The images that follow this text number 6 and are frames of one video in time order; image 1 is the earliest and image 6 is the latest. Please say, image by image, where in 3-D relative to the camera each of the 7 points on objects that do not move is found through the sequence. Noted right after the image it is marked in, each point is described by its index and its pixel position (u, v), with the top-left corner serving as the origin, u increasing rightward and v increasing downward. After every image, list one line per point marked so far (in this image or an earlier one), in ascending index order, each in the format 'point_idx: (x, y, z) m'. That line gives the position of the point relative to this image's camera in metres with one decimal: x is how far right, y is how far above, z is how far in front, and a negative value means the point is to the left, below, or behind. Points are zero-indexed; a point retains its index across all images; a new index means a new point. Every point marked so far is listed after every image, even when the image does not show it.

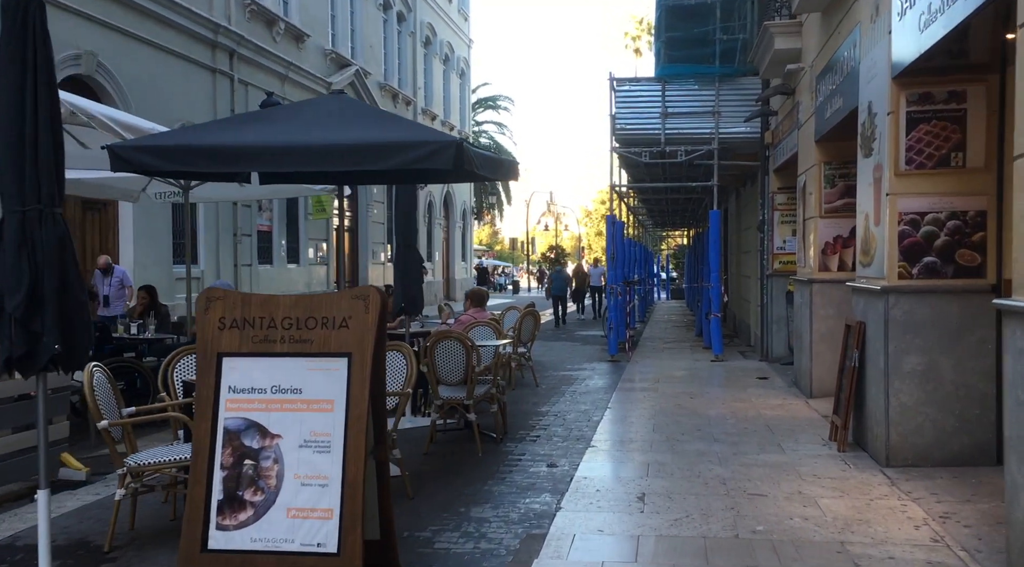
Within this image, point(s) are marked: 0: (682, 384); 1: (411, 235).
0: (+2.1, -1.2, +11.7) m
1: (-0.9, +0.5, +8.9) m
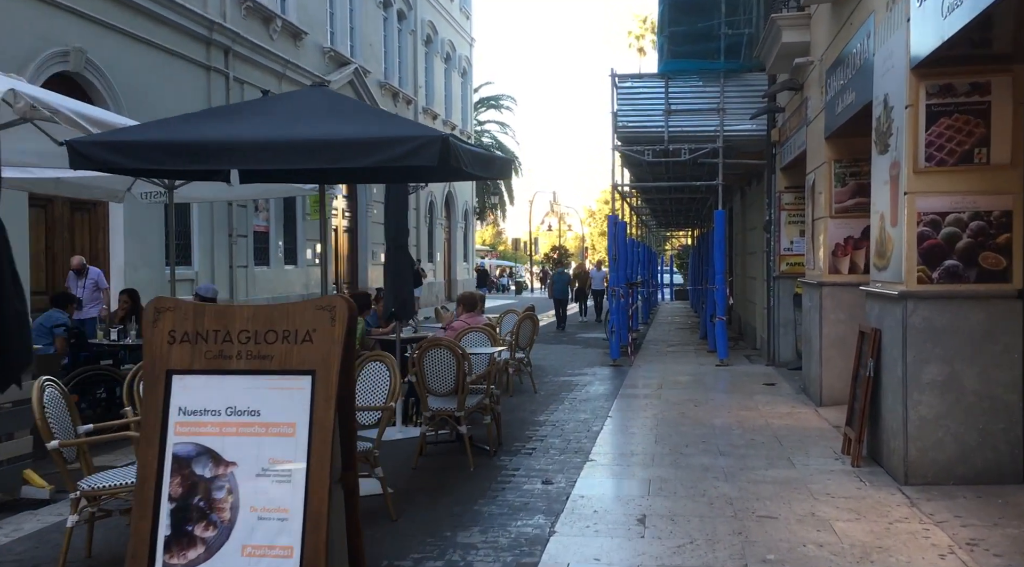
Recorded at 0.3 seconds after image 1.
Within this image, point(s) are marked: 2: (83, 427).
0: (+2.0, -1.2, +11.3) m
1: (-1.0, +0.4, +8.5) m
2: (-2.1, -0.7, +4.8) m
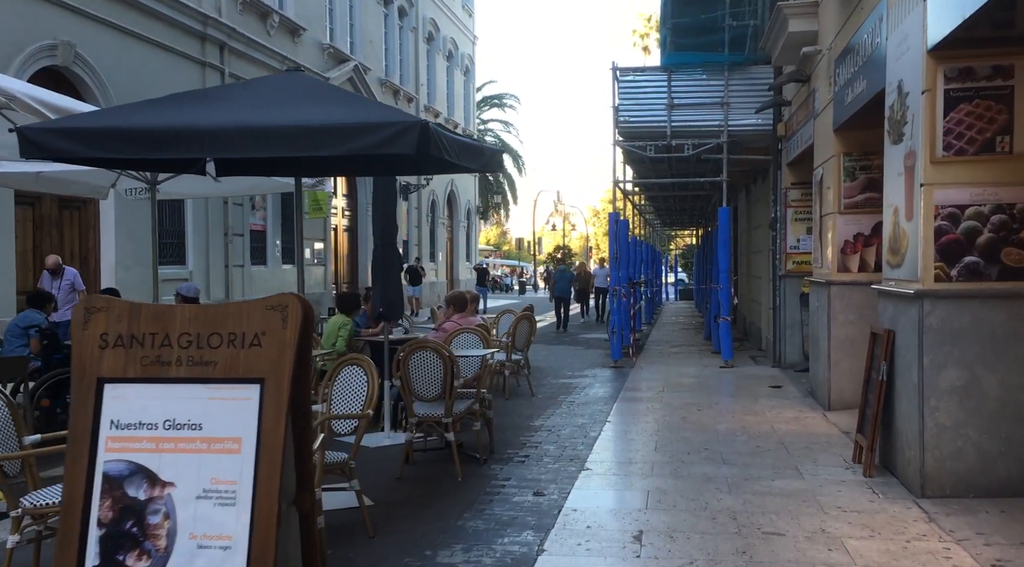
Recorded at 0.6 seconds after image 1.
0: (+2.0, -1.2, +10.9) m
1: (-1.0, +0.4, +8.1) m
2: (-2.2, -0.7, +4.4) m
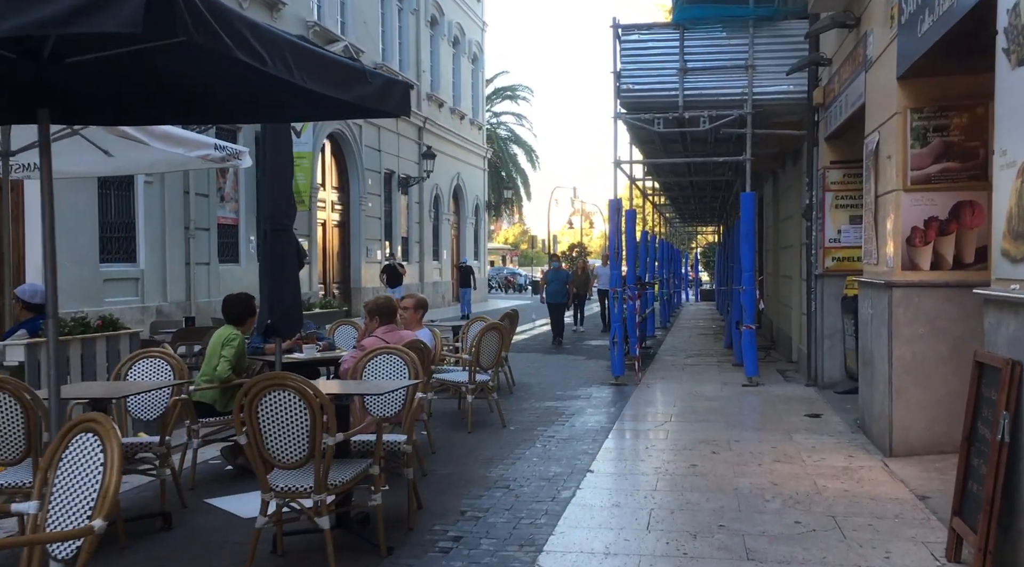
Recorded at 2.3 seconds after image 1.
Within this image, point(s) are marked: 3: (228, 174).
0: (+1.7, -1.2, +8.6) m
1: (-1.4, +0.4, +5.9) m
2: (-2.7, -0.7, +2.2) m
3: (-5.8, +2.3, +19.7) m
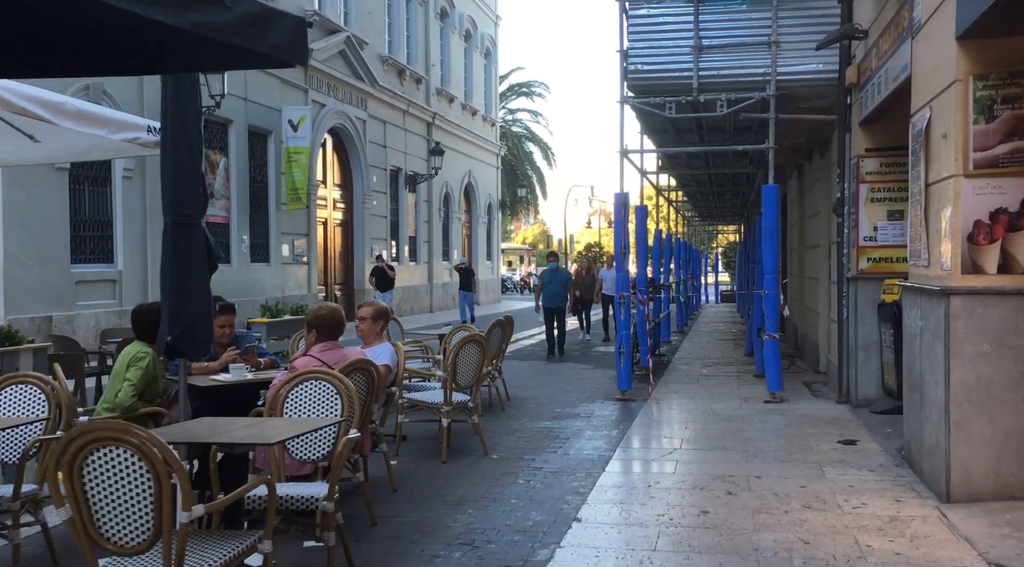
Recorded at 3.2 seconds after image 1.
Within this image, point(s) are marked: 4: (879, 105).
0: (+1.6, -1.3, +7.3) m
1: (-1.6, +0.4, +4.7) m
2: (-2.9, -0.8, +1.1) m
3: (-5.7, +2.2, +18.7) m
4: (+3.2, +1.6, +8.4) m
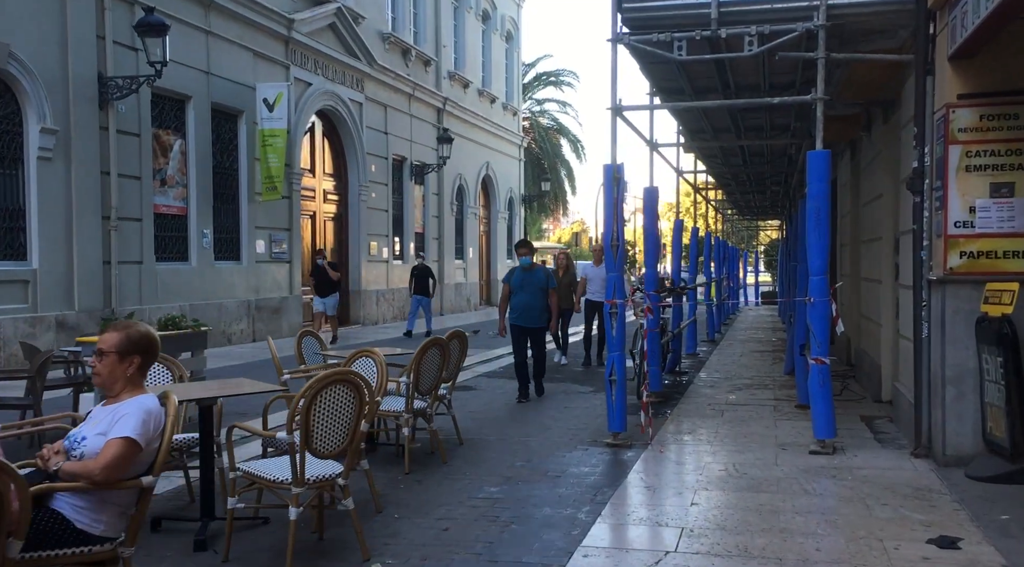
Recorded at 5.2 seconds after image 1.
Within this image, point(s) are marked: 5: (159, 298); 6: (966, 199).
0: (+1.1, -1.3, +4.6) m
1: (-2.2, +0.4, +2.1) m
2: (-3.7, -0.8, -1.5) m
3: (-5.7, +2.2, +16.2) m
4: (+2.7, +1.5, +5.5) m
5: (-5.8, -0.2, +15.7) m
6: (+3.0, +0.6, +6.3) m
